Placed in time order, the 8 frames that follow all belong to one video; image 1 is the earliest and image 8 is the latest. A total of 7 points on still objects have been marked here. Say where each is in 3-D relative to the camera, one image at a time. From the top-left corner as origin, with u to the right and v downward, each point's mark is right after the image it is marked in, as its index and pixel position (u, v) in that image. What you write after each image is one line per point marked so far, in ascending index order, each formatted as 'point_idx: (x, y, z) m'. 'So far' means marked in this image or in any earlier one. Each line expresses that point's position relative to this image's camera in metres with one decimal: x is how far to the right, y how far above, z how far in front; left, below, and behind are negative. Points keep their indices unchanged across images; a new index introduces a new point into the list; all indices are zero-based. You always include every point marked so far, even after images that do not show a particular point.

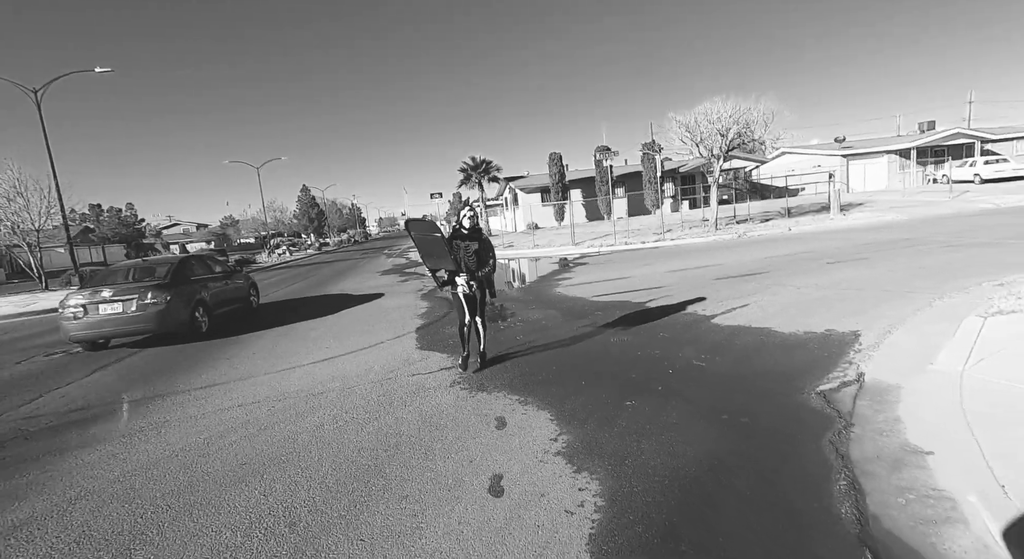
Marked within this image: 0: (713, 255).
0: (+5.7, +0.7, +14.2) m
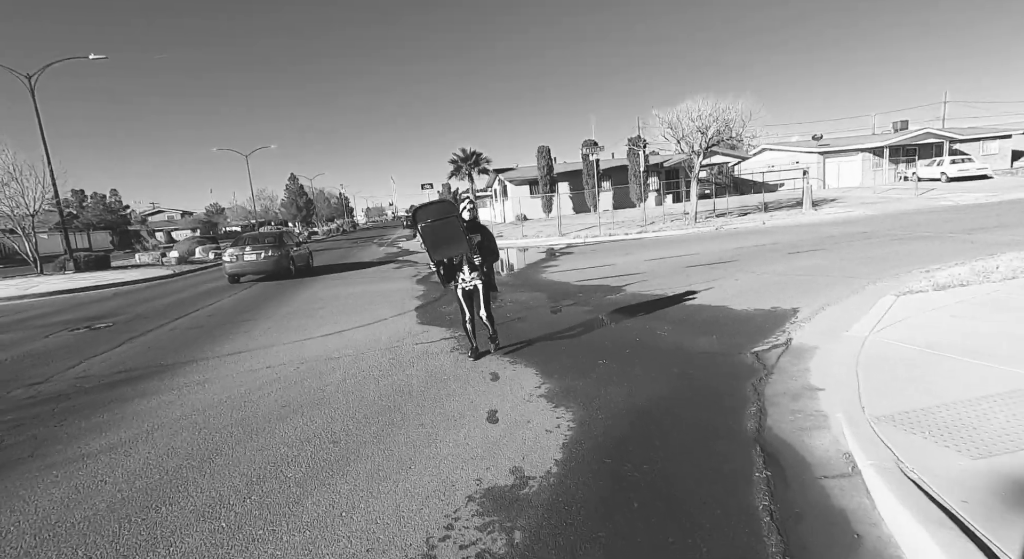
0: (+5.4, +1.1, +15.2) m
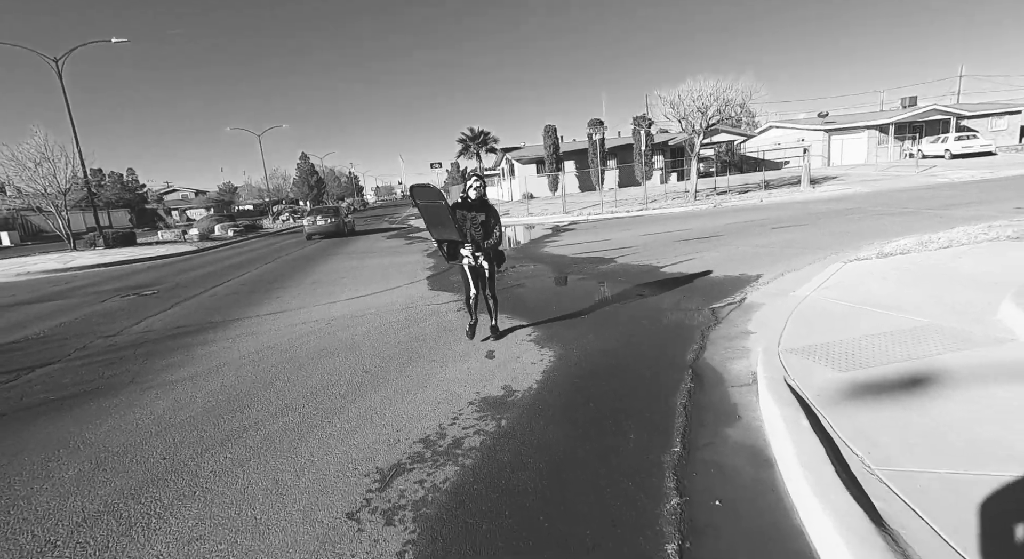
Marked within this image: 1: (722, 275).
0: (+5.5, +1.9, +16.0) m
1: (+3.3, 0.0, +7.9) m
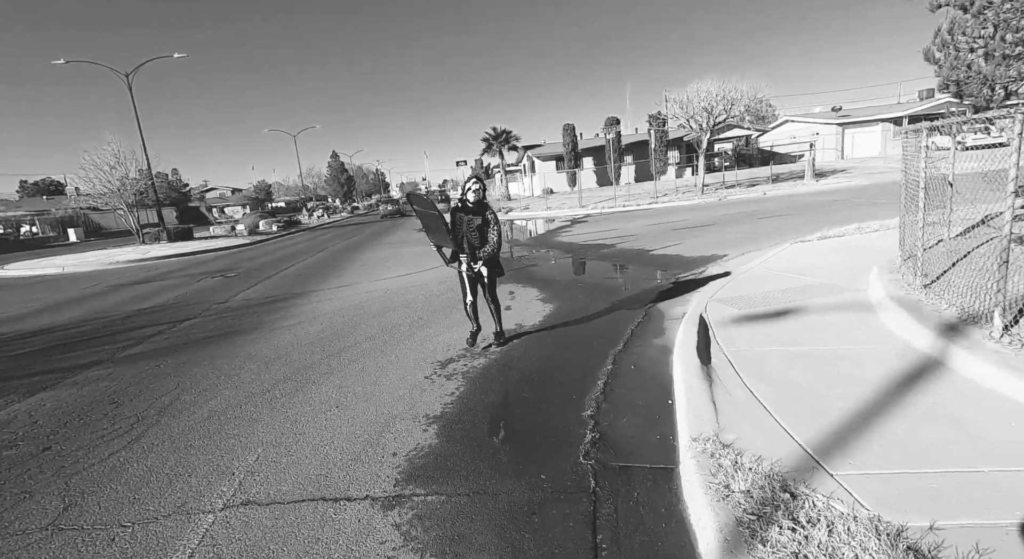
0: (+6.2, +2.3, +17.7) m
1: (+3.6, +0.4, +9.7) m
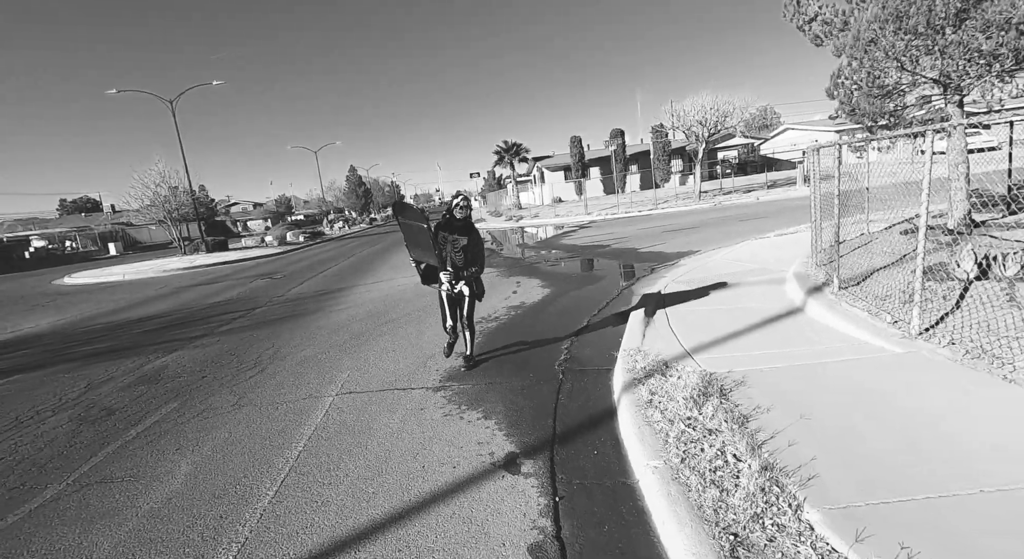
0: (+6.6, +2.4, +19.3) m
1: (+3.8, +0.6, +11.4) m
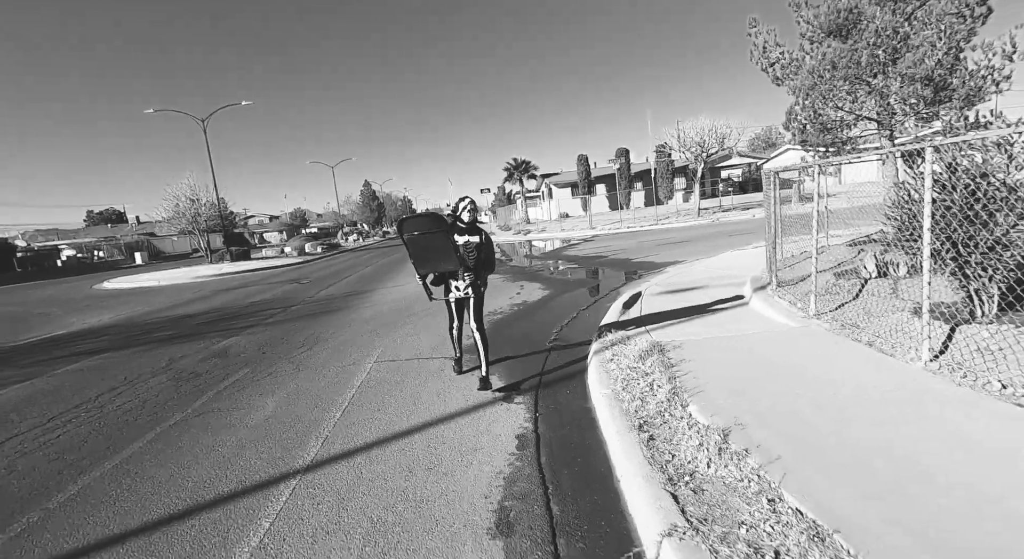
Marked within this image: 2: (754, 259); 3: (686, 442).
0: (+6.9, +1.9, +20.5) m
1: (+3.9, +0.4, +12.6) m
2: (+5.0, +0.5, +10.3) m
3: (+1.0, -0.9, +2.9) m
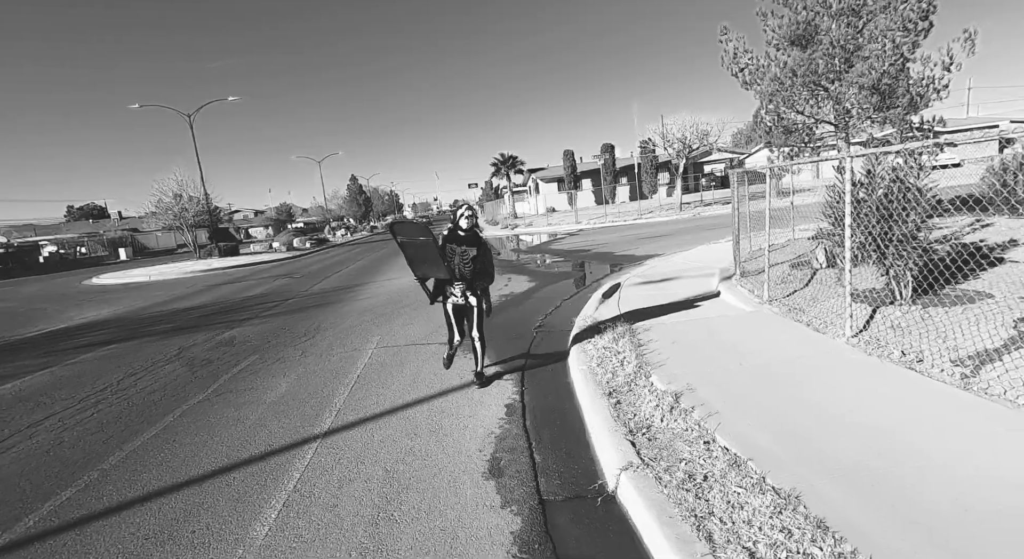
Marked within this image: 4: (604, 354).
0: (+6.3, +2.2, +21.2) m
1: (+3.6, +0.6, +13.3) m
2: (+4.7, +0.6, +11.0) m
3: (+0.9, -0.9, +3.5) m
4: (+0.9, -0.7, +4.7) m
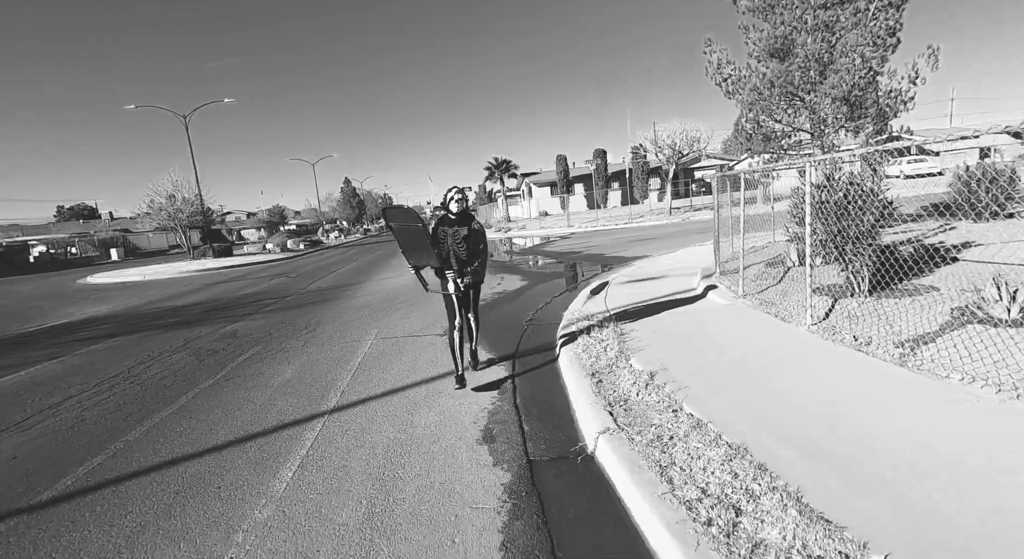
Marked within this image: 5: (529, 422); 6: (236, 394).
0: (+6.0, +2.1, +21.7) m
1: (+3.4, +0.6, +13.7) m
2: (+4.6, +0.6, +11.4) m
3: (+0.9, -0.8, +3.9) m
4: (+0.8, -0.6, +5.1) m
5: (+0.1, -1.1, +3.7) m
6: (-2.7, -1.1, +4.9) m
